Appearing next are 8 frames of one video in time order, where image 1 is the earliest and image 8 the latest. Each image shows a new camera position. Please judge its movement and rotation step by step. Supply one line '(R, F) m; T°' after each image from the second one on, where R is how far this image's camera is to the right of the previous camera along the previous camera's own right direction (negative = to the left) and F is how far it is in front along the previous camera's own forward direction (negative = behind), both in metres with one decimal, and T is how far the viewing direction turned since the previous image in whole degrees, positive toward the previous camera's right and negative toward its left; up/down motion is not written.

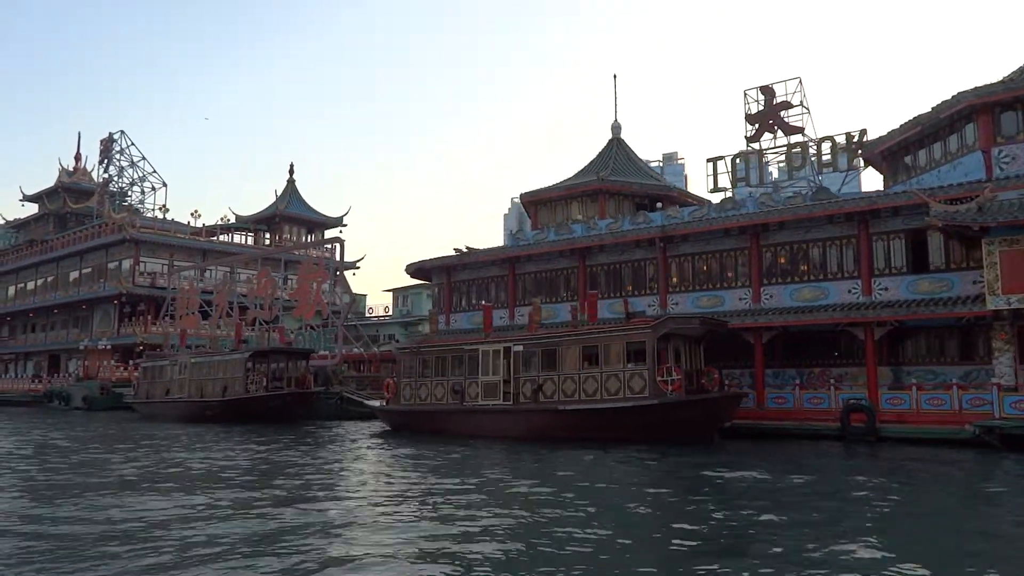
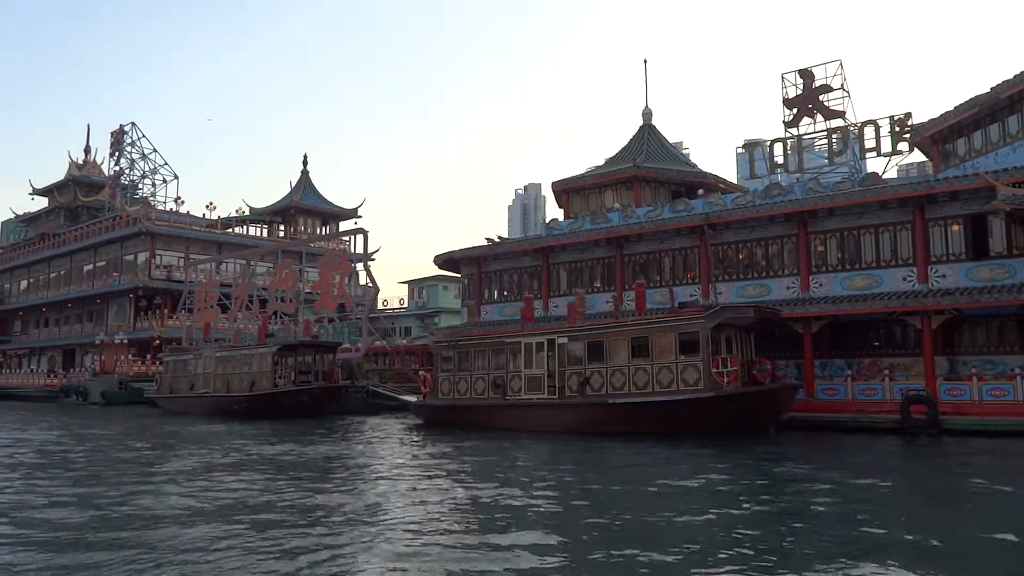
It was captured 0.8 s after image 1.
(-1.0, +0.6) m; 0°
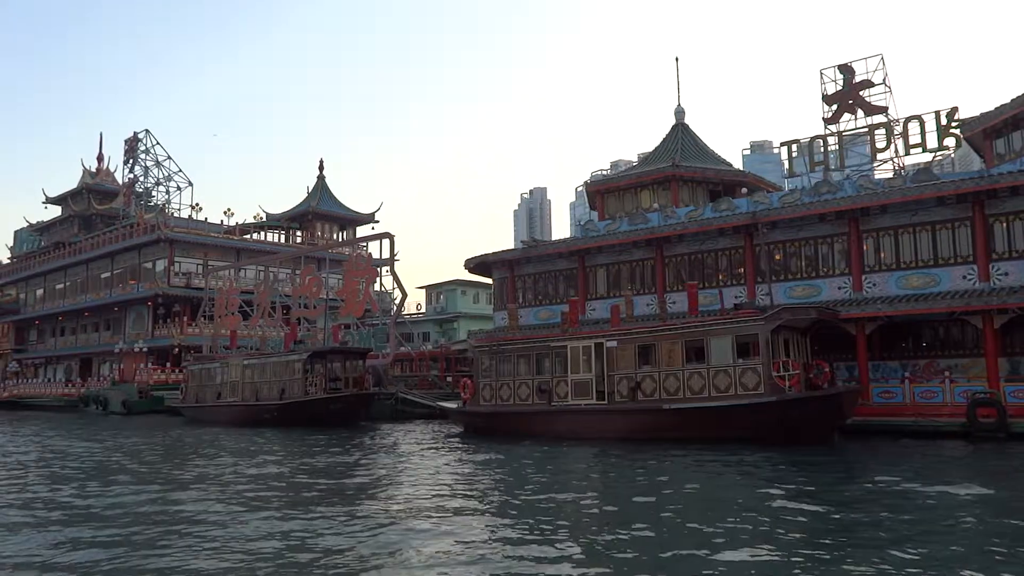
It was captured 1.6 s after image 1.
(-0.9, +0.5) m; 0°
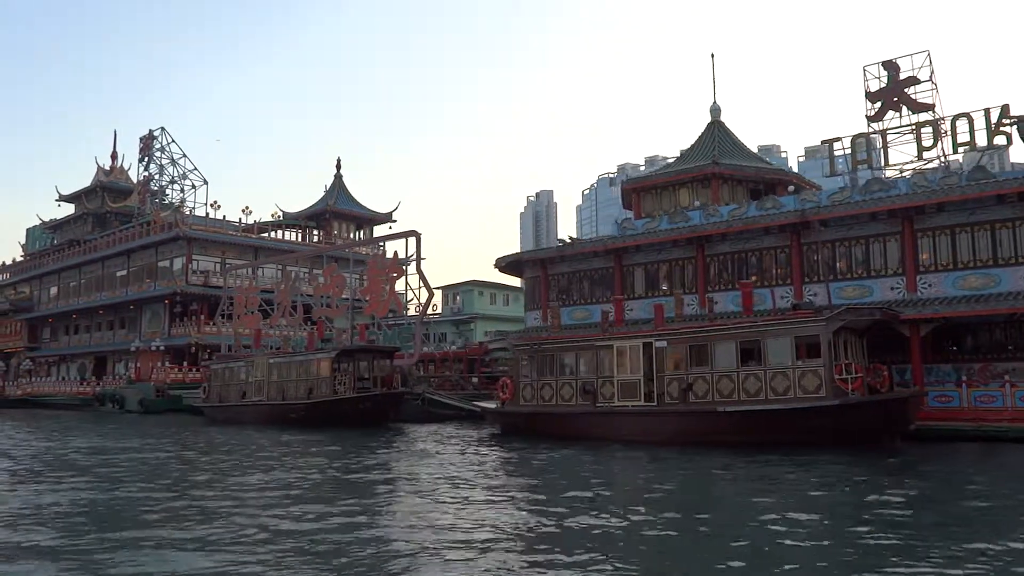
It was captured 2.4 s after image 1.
(-0.9, +0.5) m; 0°
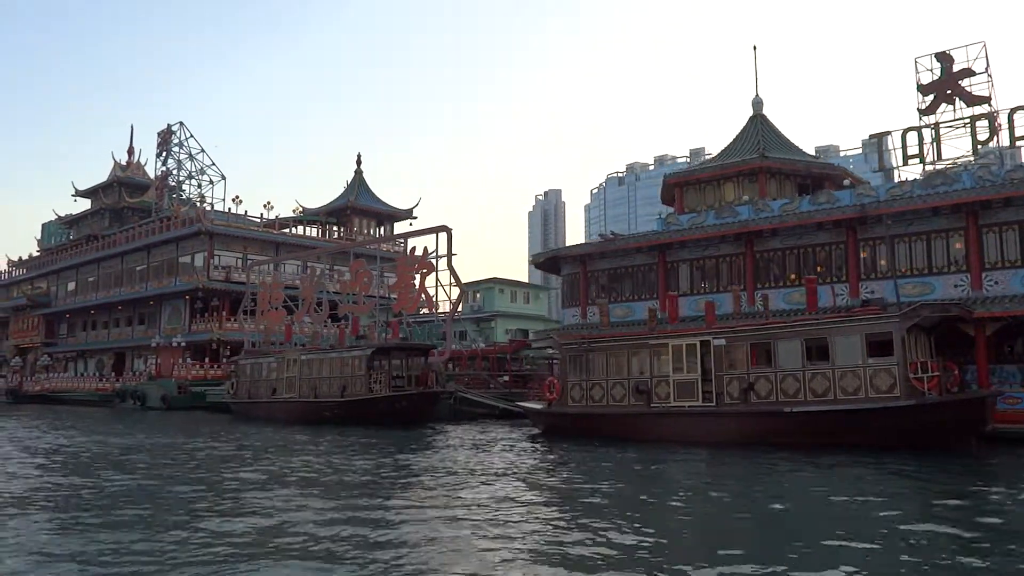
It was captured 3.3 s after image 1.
(-1.0, +0.6) m; 0°
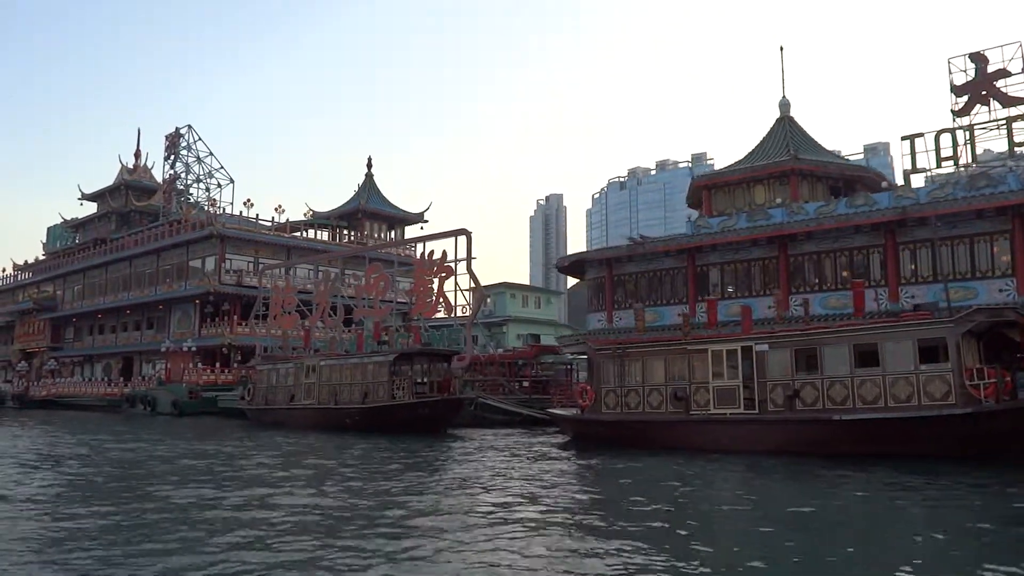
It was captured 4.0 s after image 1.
(-0.8, +0.5) m; 0°
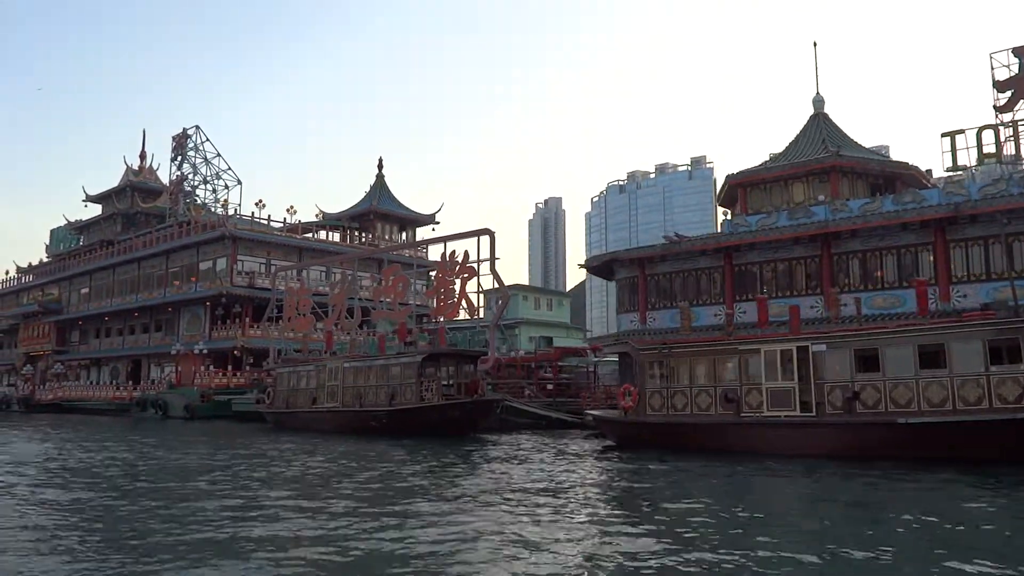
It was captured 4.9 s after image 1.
(-1.0, +0.6) m; 0°
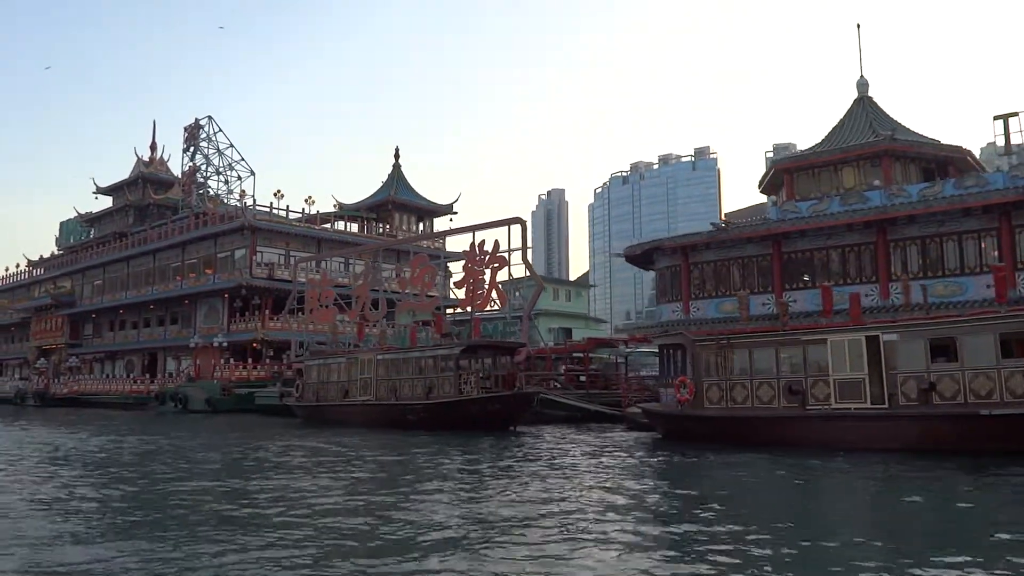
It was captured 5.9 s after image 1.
(-1.1, +0.6) m; 0°
